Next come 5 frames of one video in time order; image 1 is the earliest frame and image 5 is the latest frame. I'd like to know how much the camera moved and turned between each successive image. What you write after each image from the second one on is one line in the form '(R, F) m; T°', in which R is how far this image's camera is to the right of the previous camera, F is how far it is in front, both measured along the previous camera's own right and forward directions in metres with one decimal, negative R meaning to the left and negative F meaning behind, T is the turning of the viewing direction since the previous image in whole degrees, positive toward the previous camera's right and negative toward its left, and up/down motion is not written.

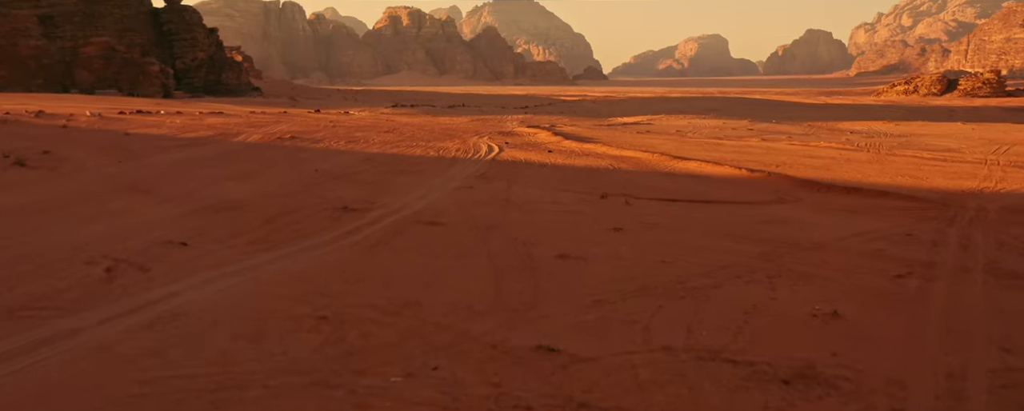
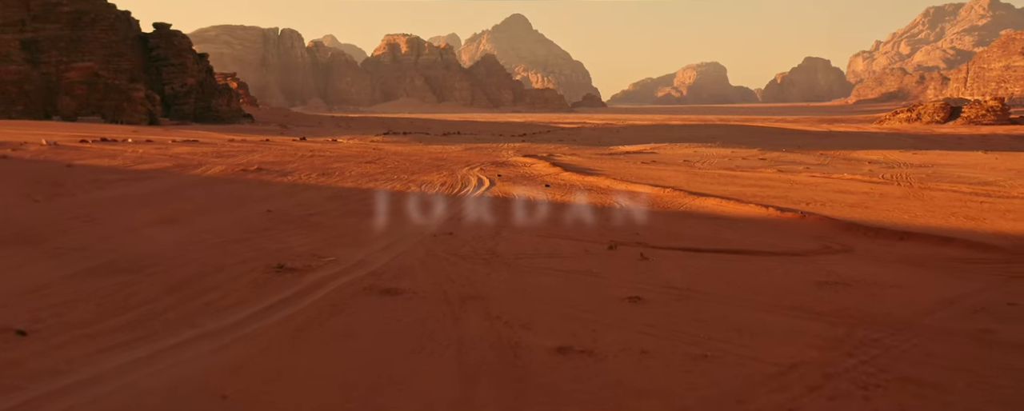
(+0.1, +2.0) m; 0°
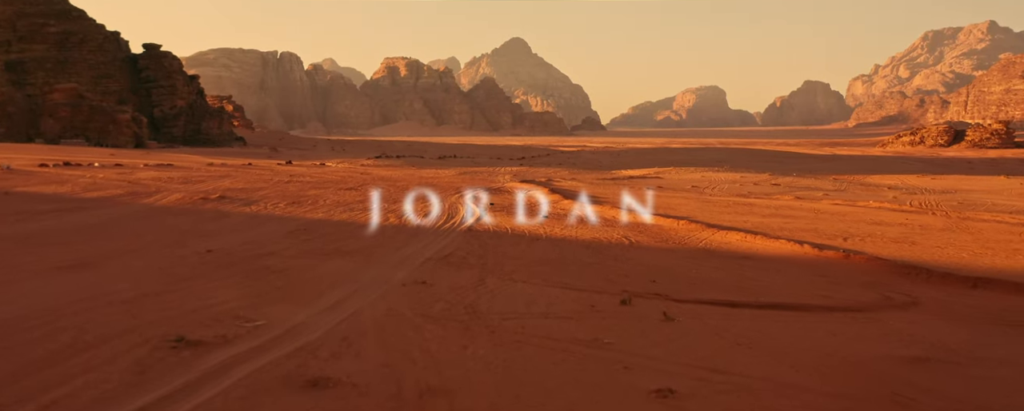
(+0.1, +1.8) m; 0°
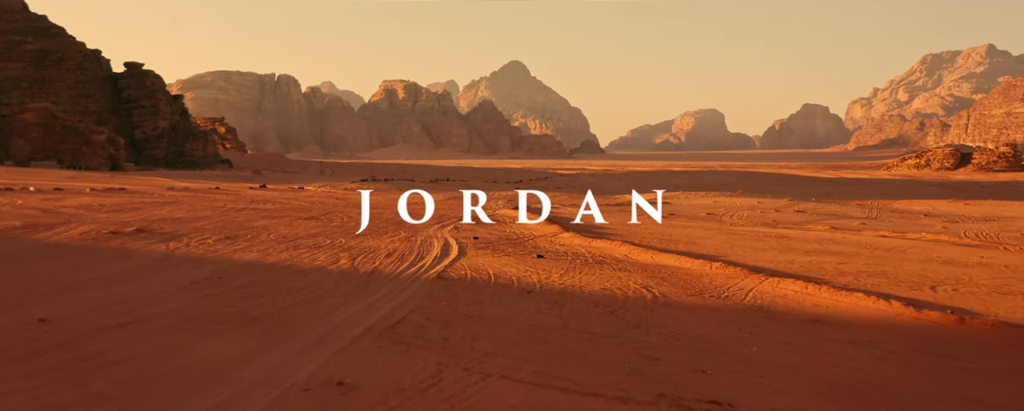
(+0.2, +2.7) m; 0°
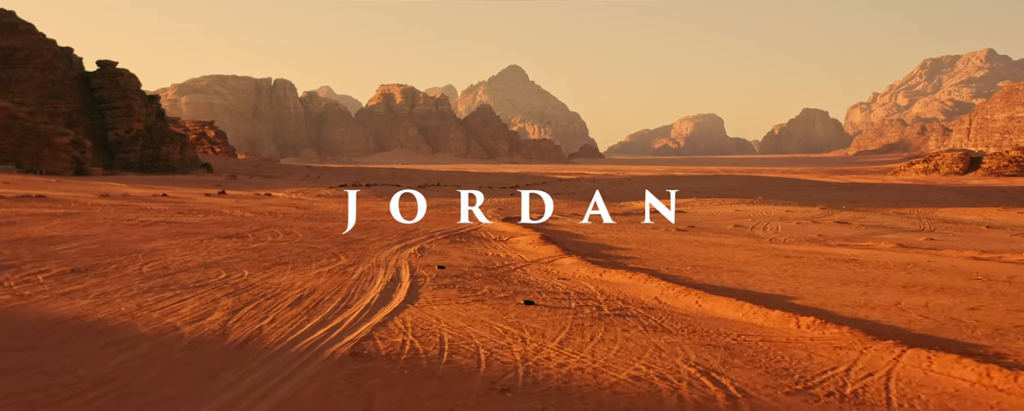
(+0.2, +3.5) m; 0°
